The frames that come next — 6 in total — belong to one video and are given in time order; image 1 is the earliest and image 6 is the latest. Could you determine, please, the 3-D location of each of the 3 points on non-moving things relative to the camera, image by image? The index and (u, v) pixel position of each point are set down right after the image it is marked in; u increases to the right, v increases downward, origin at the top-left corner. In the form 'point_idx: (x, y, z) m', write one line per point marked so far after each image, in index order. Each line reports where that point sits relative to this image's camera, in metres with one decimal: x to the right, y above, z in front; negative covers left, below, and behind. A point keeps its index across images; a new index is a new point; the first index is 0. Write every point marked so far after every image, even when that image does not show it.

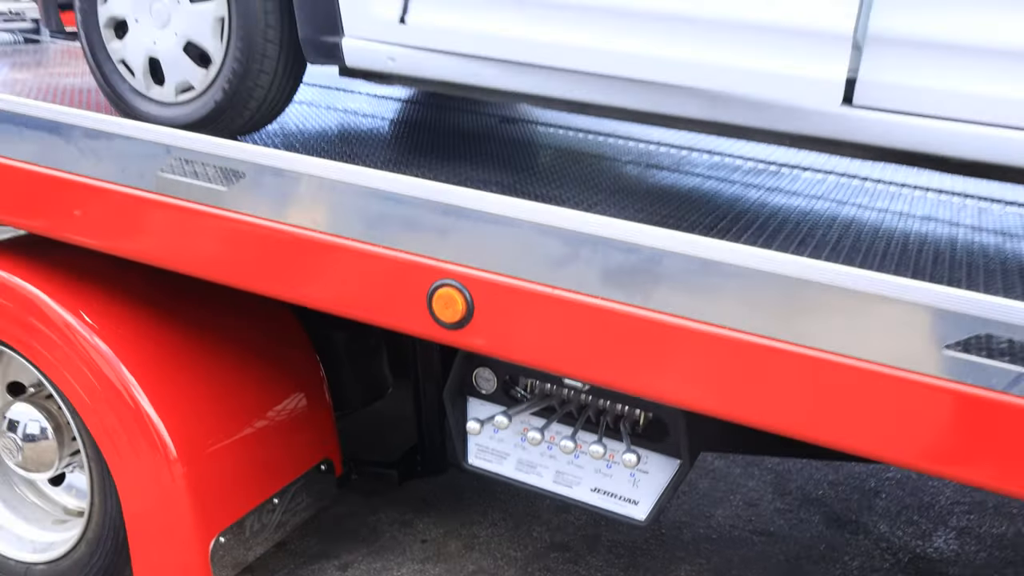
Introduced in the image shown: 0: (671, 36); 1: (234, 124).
0: (+0.4, +0.5, +1.3) m
1: (-0.7, +0.5, +1.5) m
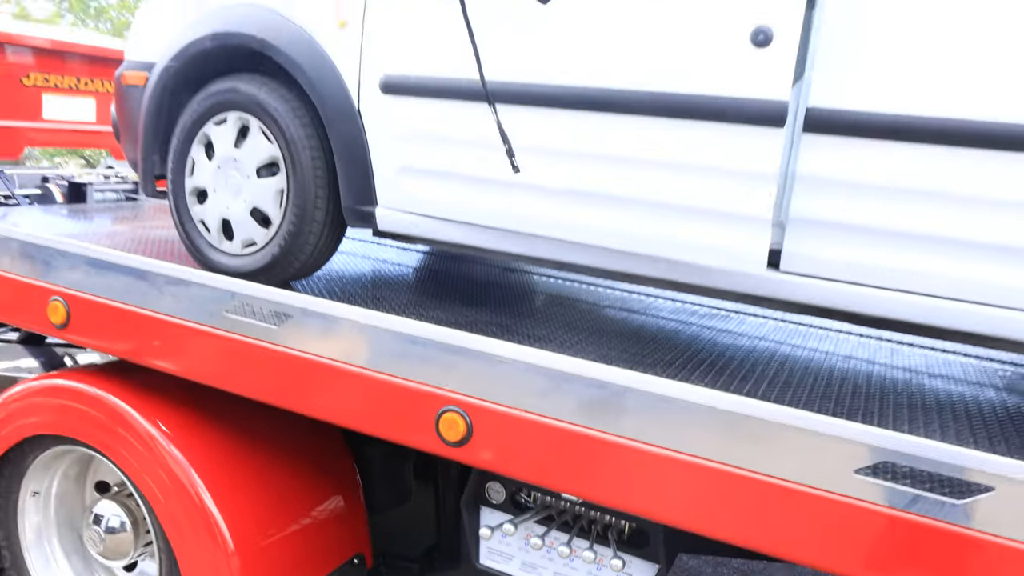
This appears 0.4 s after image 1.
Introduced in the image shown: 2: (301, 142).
0: (+0.3, +0.2, +1.6) m
1: (-0.7, +0.1, +1.9) m
2: (-0.7, +0.5, +1.9) m
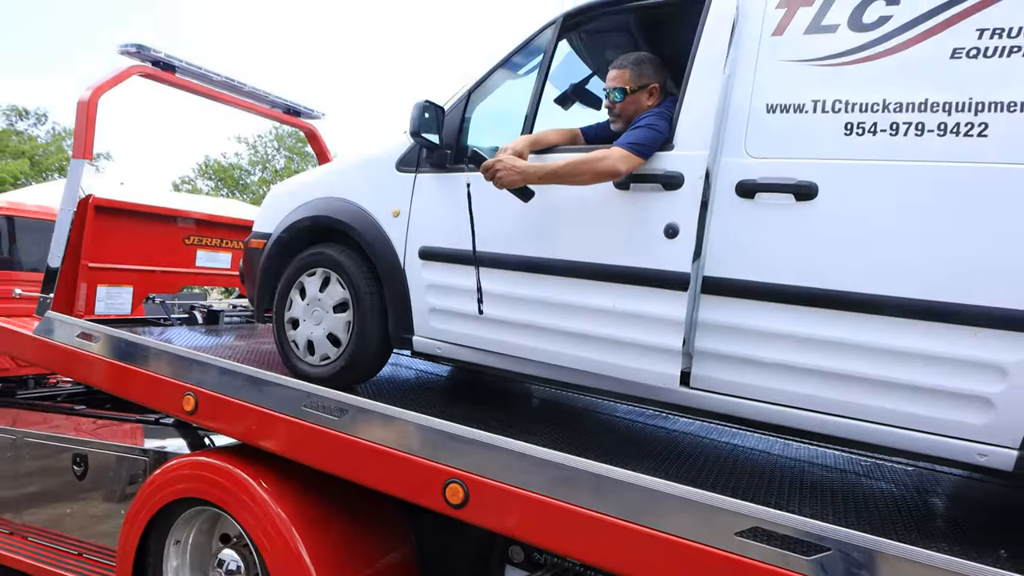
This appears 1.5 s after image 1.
0: (+0.3, -0.2, +2.3) m
1: (-0.7, -0.4, +2.7) m
2: (-0.7, 0.0, +2.7) m
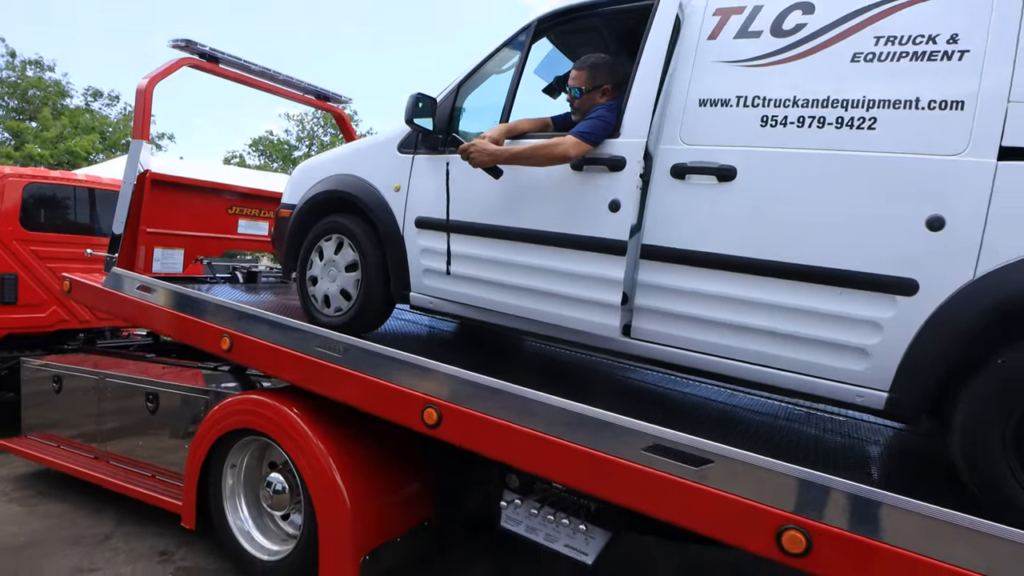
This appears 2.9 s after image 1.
0: (+0.2, -0.1, +2.8) m
1: (-0.8, -0.2, +3.3) m
2: (-0.8, +0.2, +3.2) m
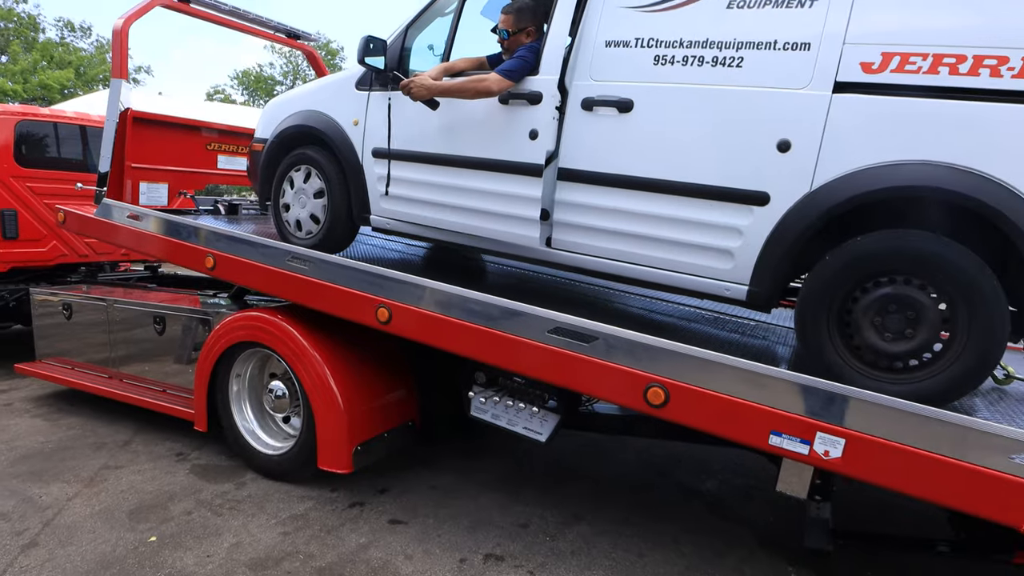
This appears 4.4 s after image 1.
0: (-0.1, +0.4, +3.3) m
1: (-1.1, +0.3, +3.8) m
2: (-1.1, +0.6, +3.7) m
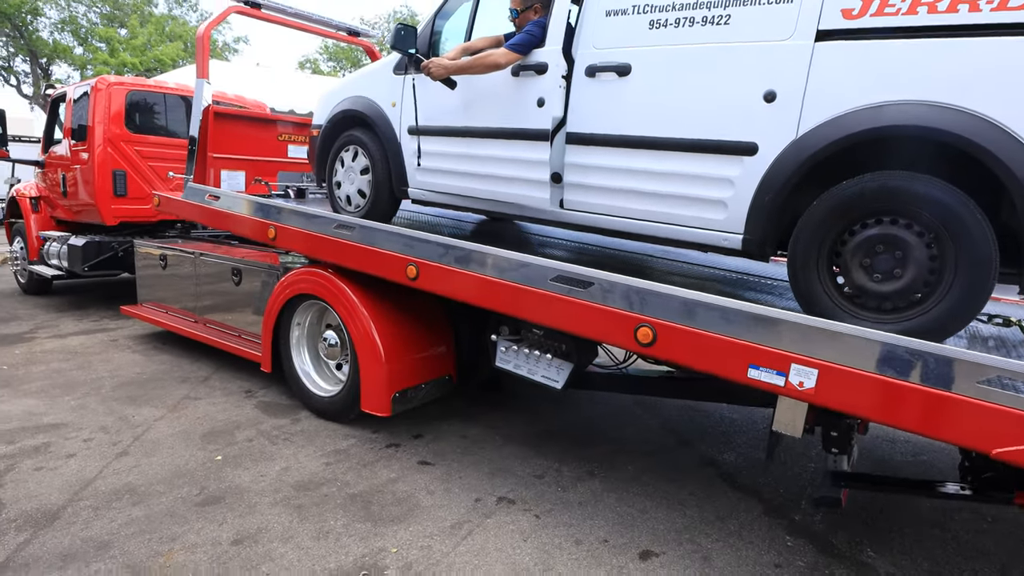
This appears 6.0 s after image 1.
0: (-0.1, +0.6, +3.5) m
1: (-1.0, +0.6, +4.2) m
2: (-0.9, +0.9, +4.1) m
